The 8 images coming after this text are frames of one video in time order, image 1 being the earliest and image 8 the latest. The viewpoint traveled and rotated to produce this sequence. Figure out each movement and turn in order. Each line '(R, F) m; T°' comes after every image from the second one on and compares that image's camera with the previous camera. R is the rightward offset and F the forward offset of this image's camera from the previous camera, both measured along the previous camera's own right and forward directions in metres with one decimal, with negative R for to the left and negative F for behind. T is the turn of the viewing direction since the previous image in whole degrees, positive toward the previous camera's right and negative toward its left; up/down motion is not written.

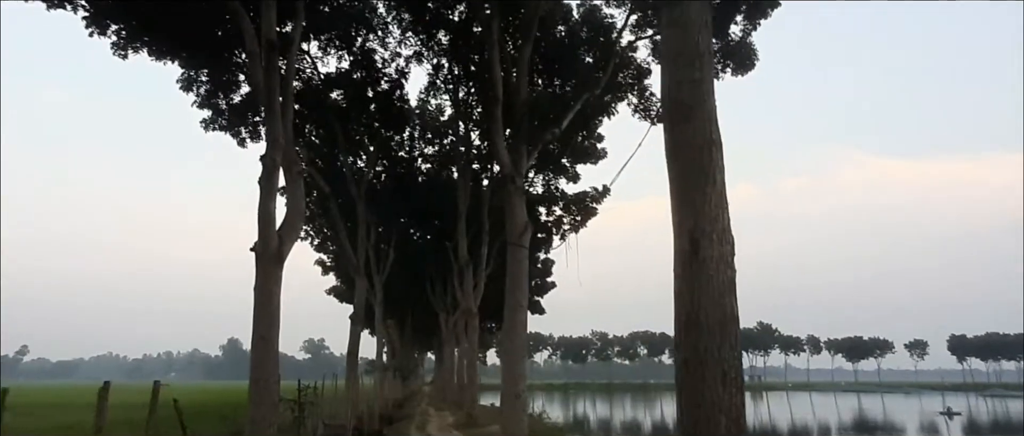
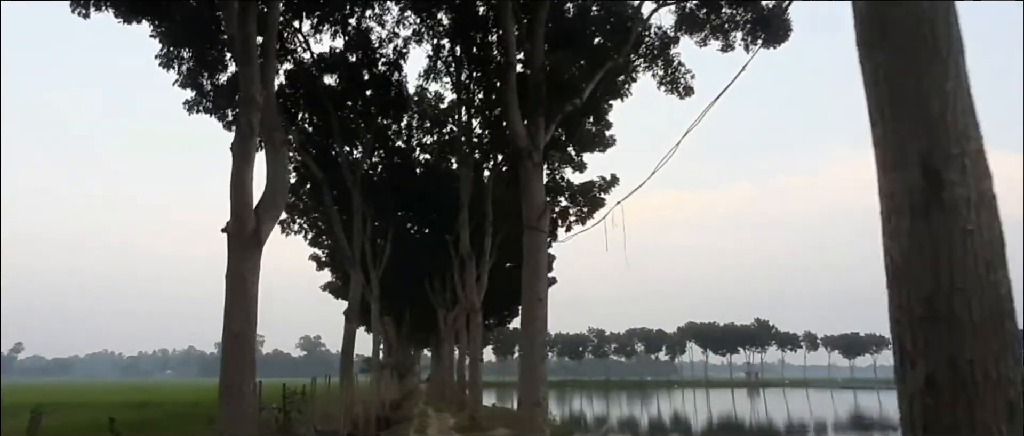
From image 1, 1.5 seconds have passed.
(-0.1, +0.8) m; 0°
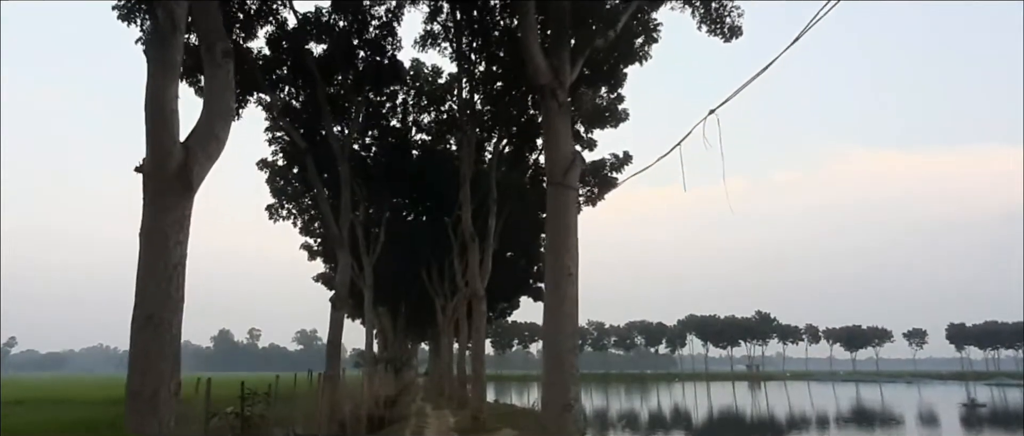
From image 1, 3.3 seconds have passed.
(-0.1, +1.2) m; 0°
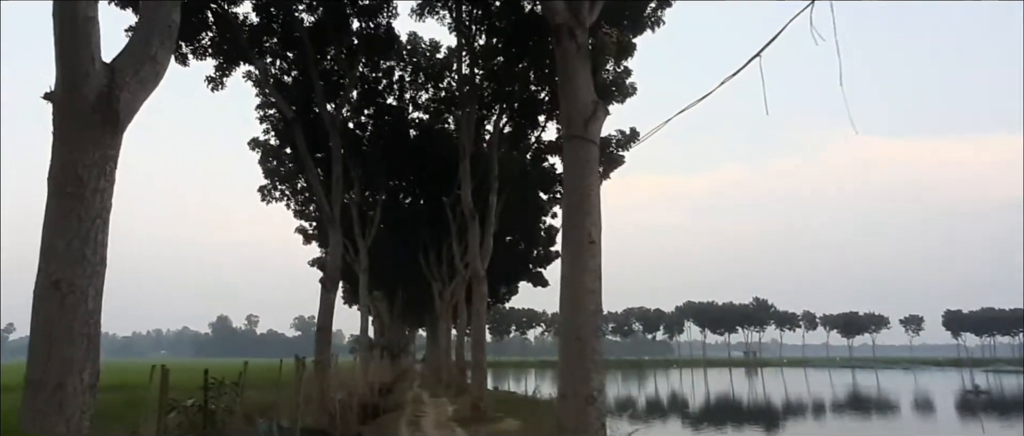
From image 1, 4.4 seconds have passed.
(-0.1, +0.6) m; 0°
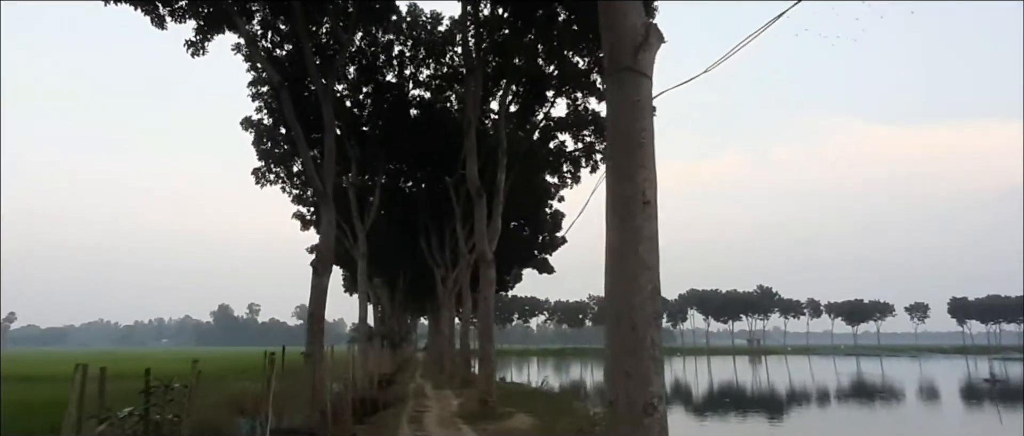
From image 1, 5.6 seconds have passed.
(-0.1, +0.8) m; 0°
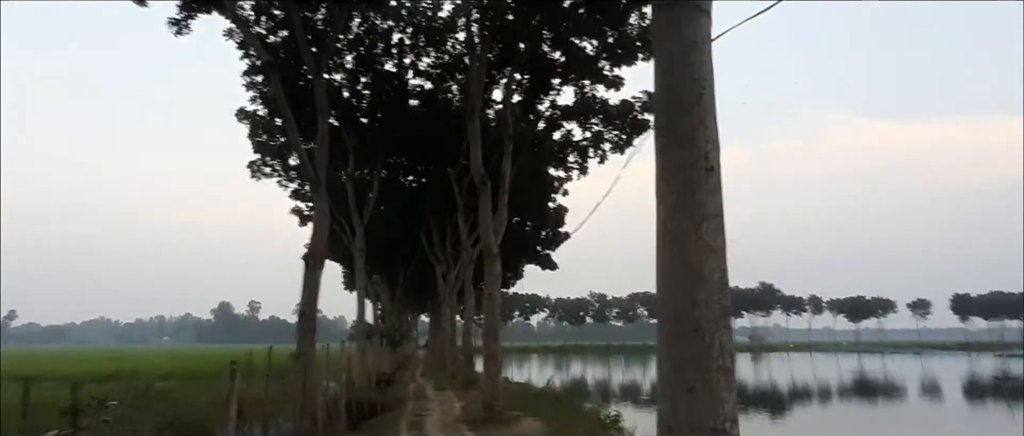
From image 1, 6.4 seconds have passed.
(-0.1, +0.6) m; 0°
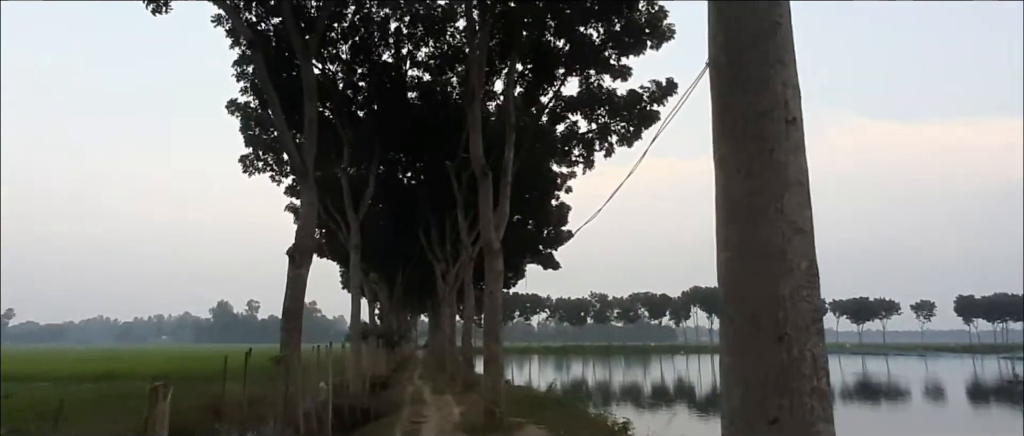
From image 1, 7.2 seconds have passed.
(0.0, +0.5) m; 0°
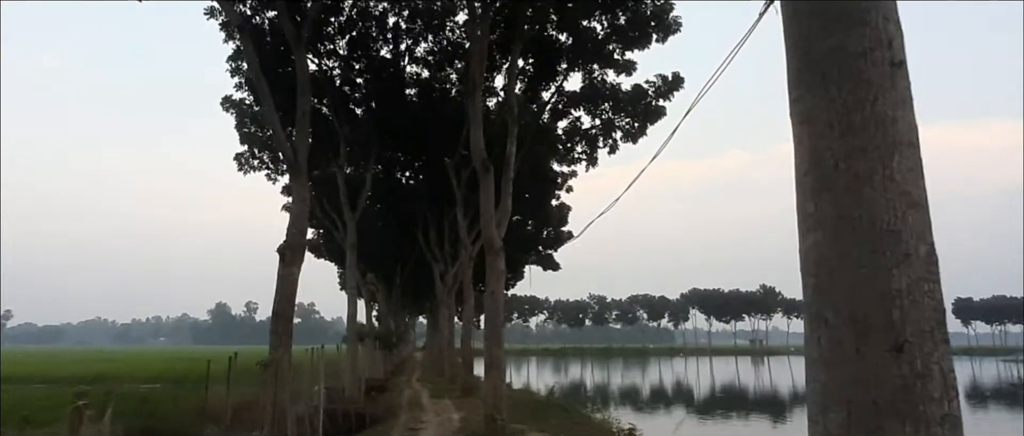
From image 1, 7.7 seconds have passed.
(0.0, +0.3) m; 0°
